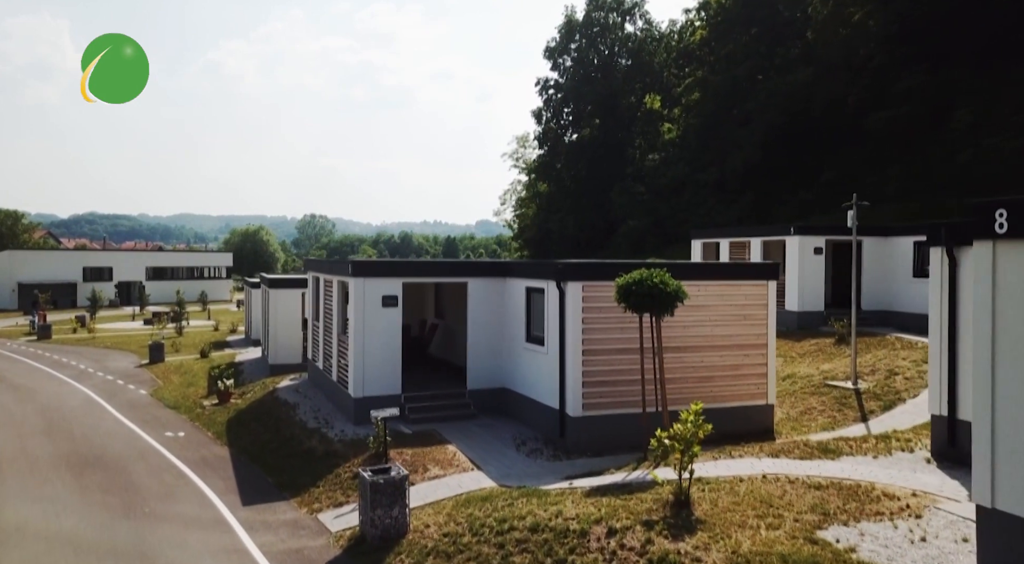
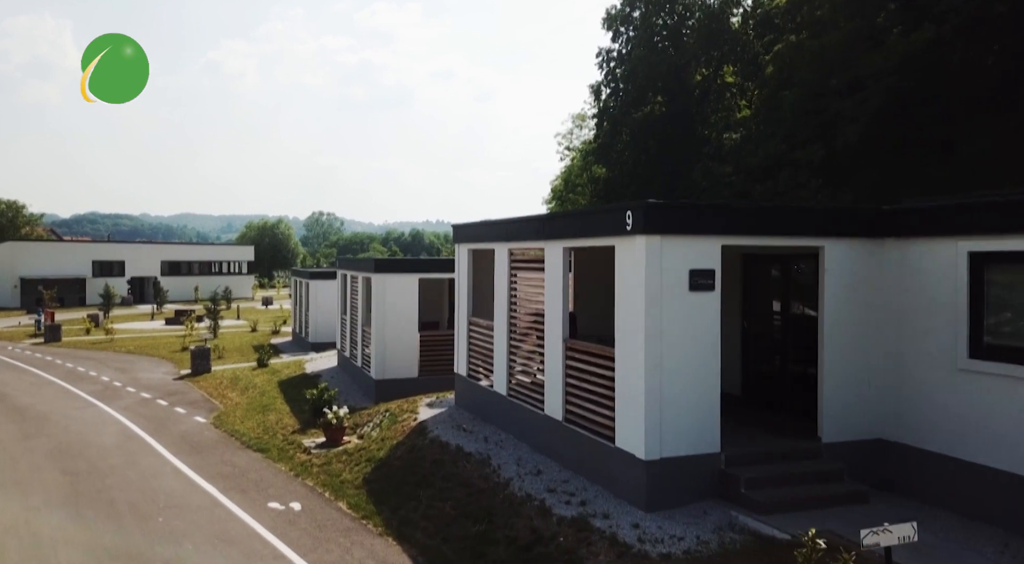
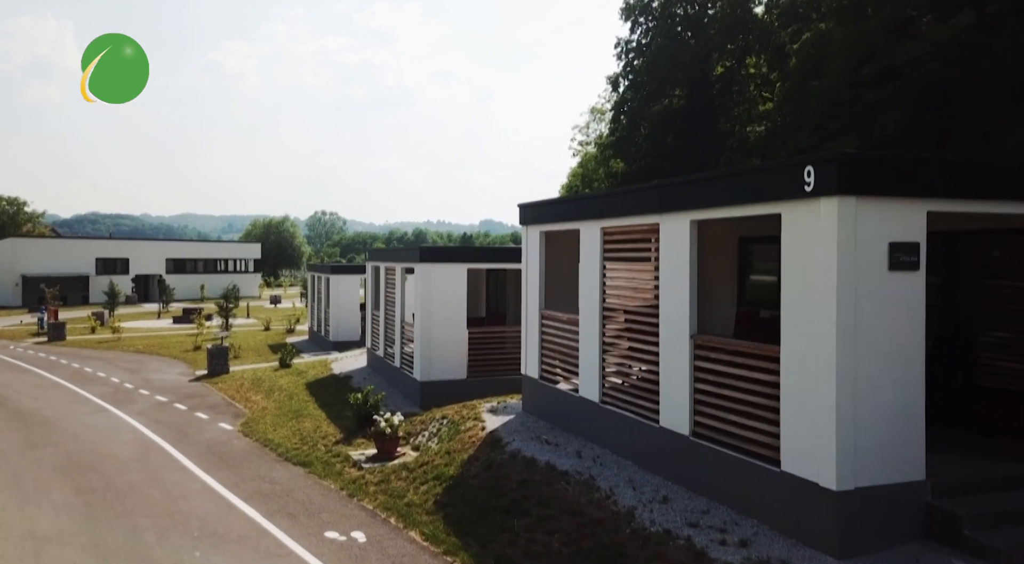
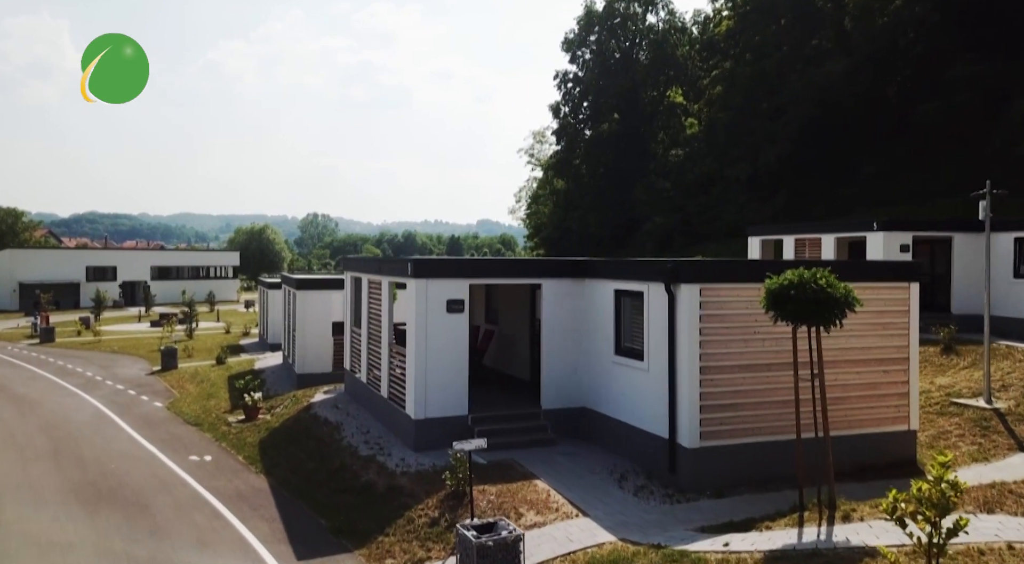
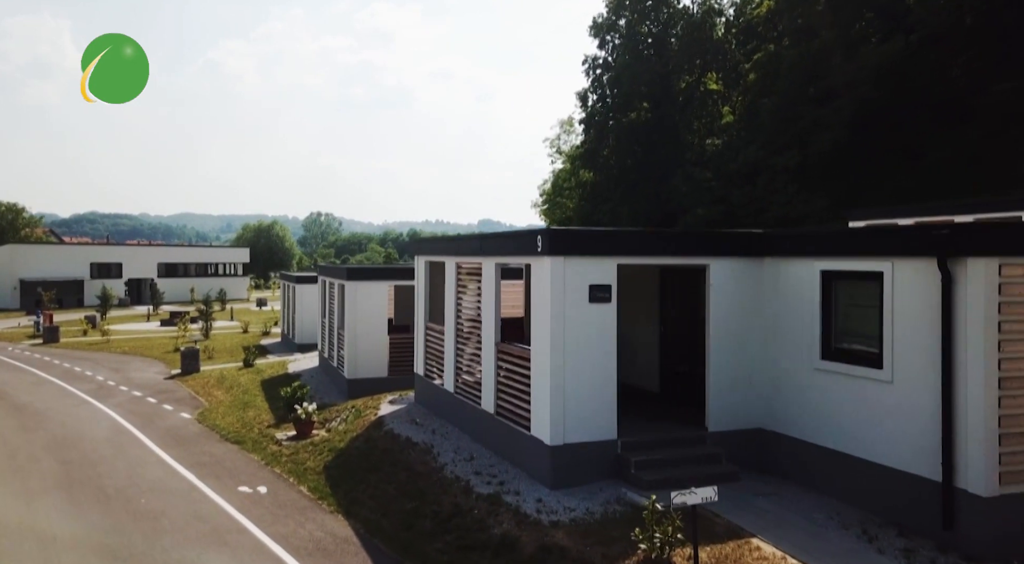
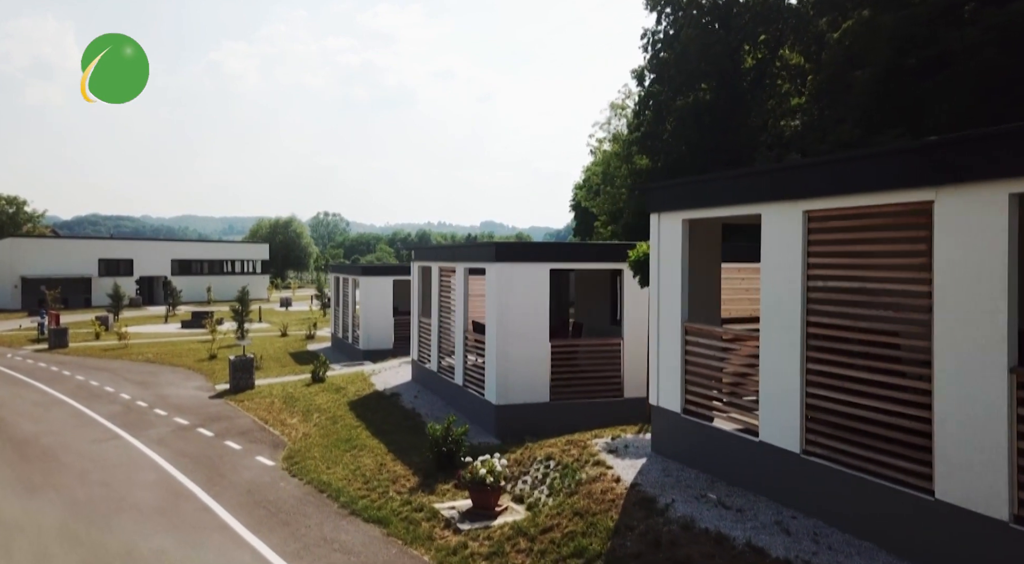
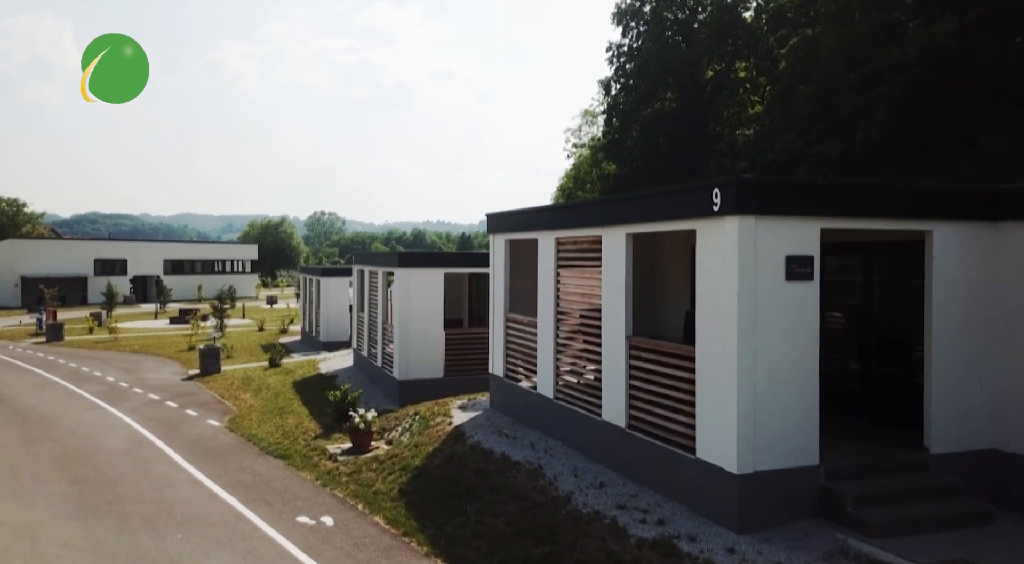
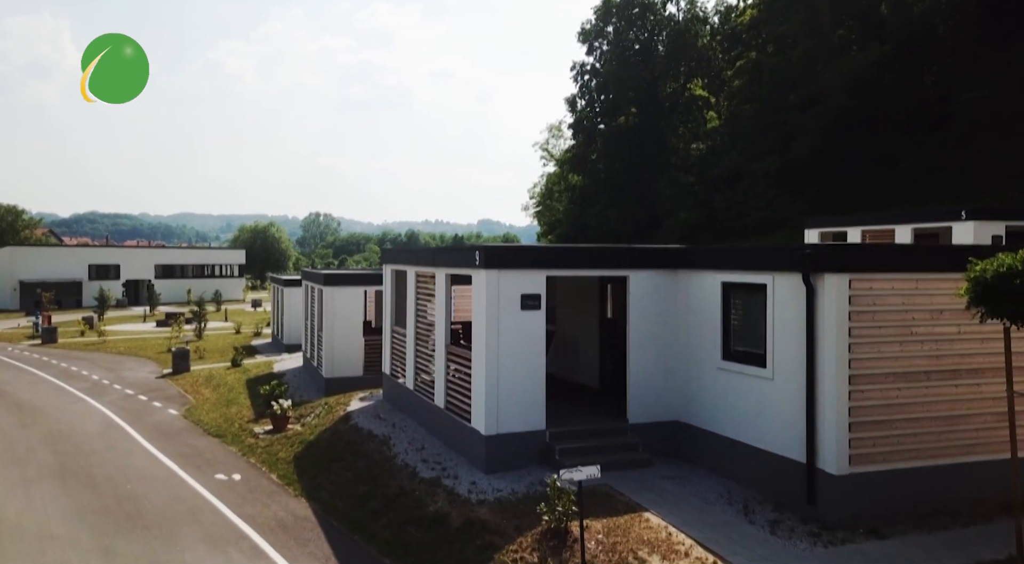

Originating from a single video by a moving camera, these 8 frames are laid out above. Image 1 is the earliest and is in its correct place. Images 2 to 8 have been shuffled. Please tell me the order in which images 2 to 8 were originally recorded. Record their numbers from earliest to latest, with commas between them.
4, 8, 5, 2, 7, 3, 6
